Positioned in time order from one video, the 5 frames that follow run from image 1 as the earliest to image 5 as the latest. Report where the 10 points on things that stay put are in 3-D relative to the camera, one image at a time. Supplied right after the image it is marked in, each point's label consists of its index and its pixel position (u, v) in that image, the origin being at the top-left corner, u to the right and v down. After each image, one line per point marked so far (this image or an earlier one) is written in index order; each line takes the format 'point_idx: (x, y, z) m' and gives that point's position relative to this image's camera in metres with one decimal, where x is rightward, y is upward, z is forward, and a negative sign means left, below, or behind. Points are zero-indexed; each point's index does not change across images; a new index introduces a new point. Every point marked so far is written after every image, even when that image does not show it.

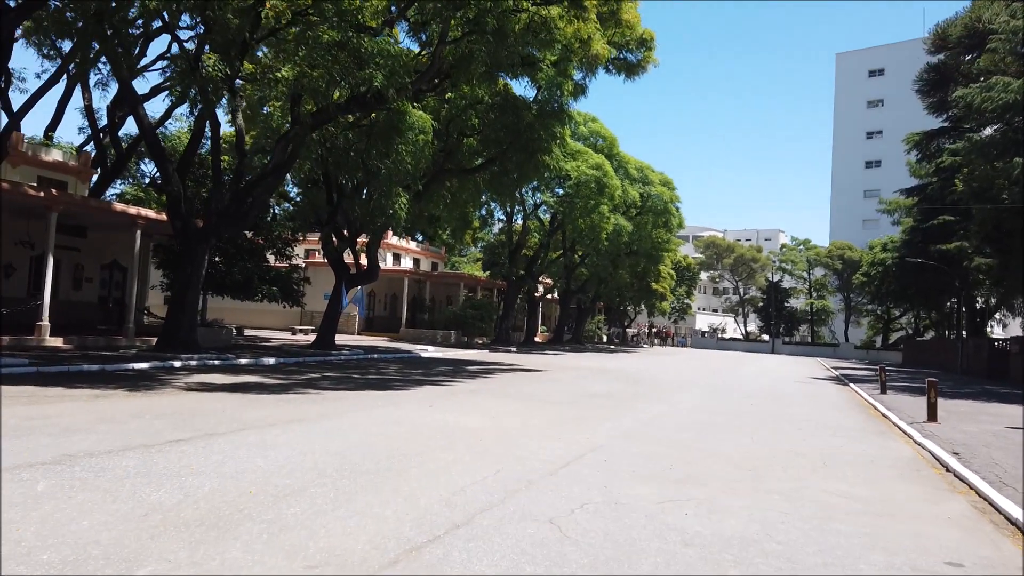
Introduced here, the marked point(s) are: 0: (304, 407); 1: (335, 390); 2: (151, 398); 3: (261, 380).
0: (-3.0, -1.7, +11.0) m
1: (-3.3, -1.9, +14.1) m
2: (-5.5, -1.7, +11.5) m
3: (-5.2, -1.9, +15.7) m
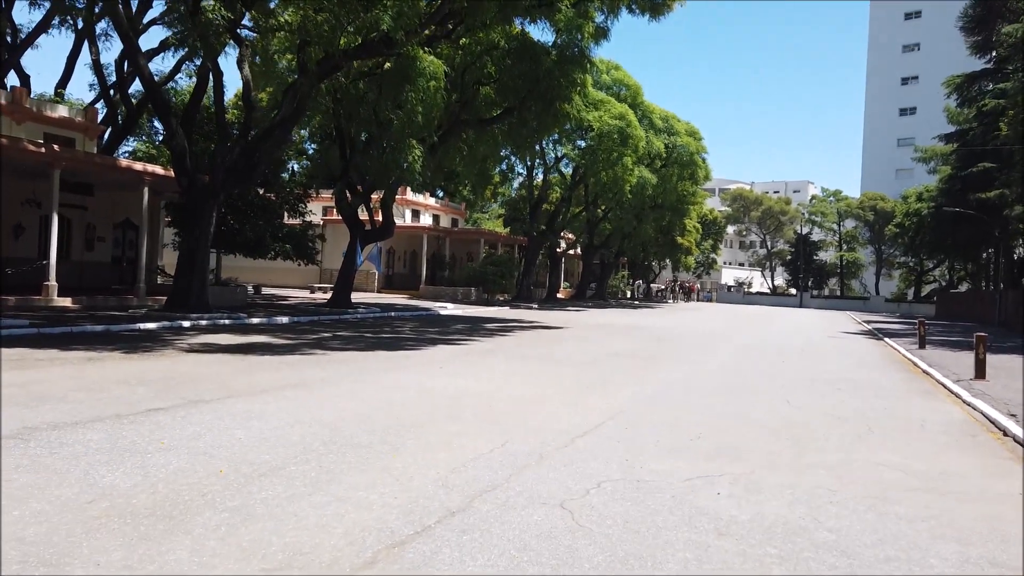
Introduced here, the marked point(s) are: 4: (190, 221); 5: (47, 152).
0: (-2.8, -1.1, +10.4) m
1: (-3.0, -1.1, +13.5) m
2: (-5.2, -1.0, +11.0) m
3: (-4.8, -1.0, +15.1) m
4: (-8.4, +1.7, +19.8) m
5: (-11.2, +3.3, +18.4) m
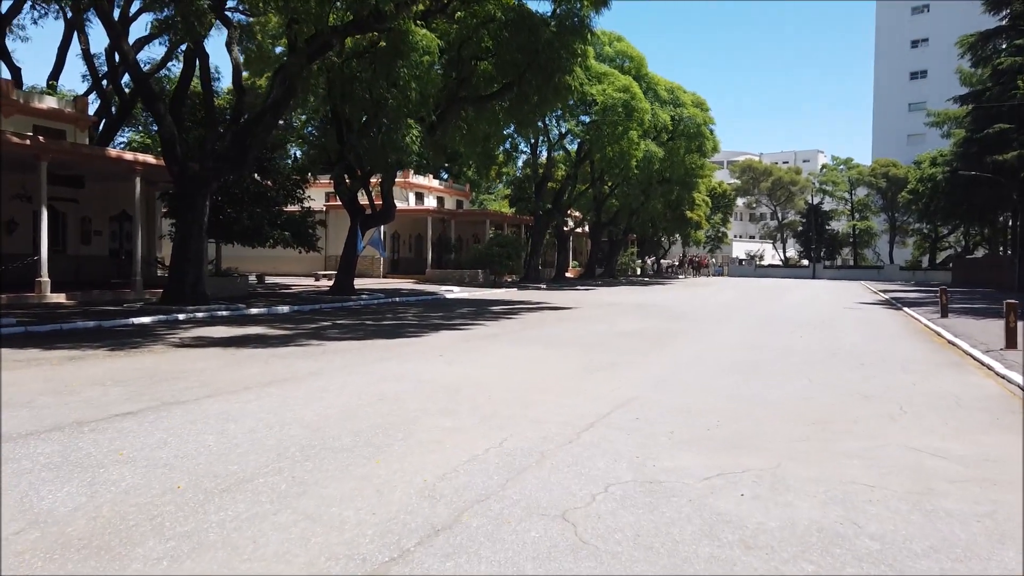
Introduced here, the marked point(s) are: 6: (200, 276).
0: (-2.8, -1.0, +9.8) m
1: (-2.9, -0.9, +12.9) m
2: (-5.2, -1.0, +10.4) m
3: (-4.7, -0.8, +14.6) m
4: (-8.3, +2.0, +19.2) m
5: (-11.2, +3.4, +17.9) m
6: (-8.0, +0.3, +19.6) m
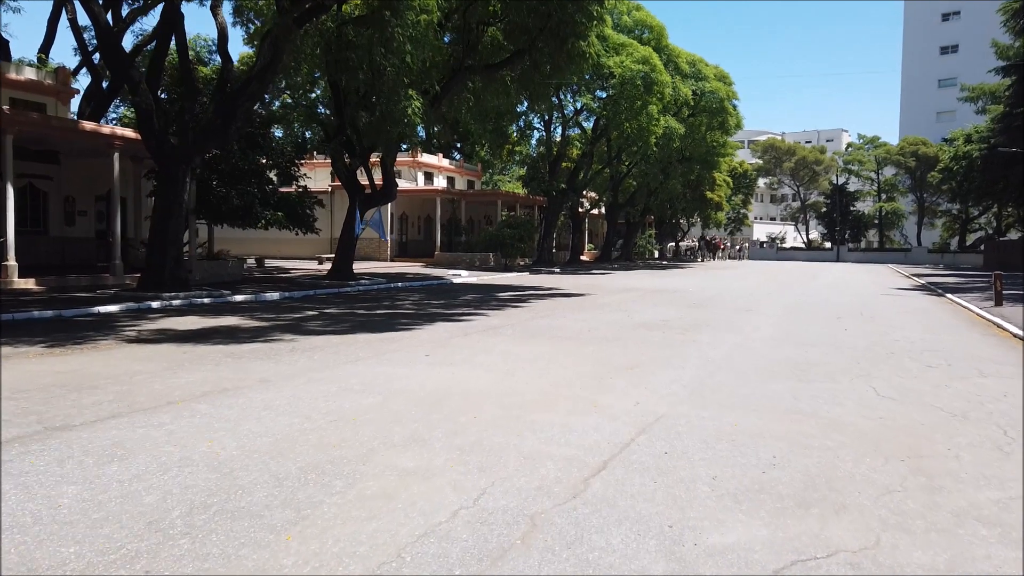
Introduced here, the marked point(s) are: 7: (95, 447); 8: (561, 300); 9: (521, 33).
0: (-2.8, -0.8, +8.2) m
1: (-2.8, -0.7, +11.3) m
2: (-5.2, -0.8, +8.9) m
3: (-4.6, -0.6, +13.0) m
4: (-8.1, +2.3, +17.7) m
5: (-11.1, +3.7, +16.3) m
6: (-7.8, +0.7, +18.1) m
7: (-2.6, -1.0, +4.8) m
8: (+1.2, -0.3, +18.2) m
9: (+0.2, +6.5, +19.2) m
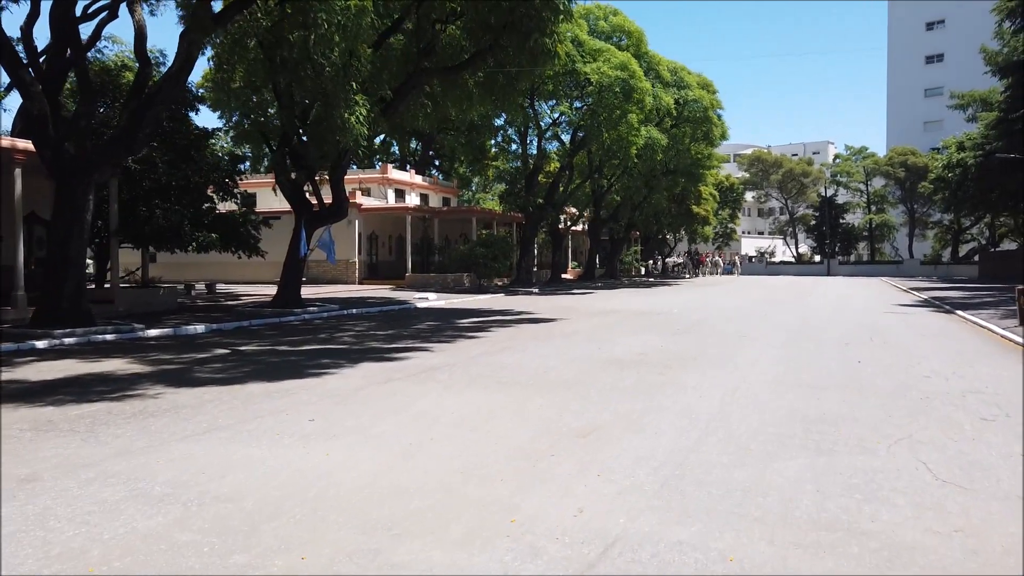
0: (-3.5, -1.2, +5.9) m
1: (-3.6, -1.1, +9.0) m
2: (-5.9, -1.2, +6.5) m
3: (-5.4, -1.1, +10.6) m
4: (-9.0, +1.6, +15.3) m
5: (-12.0, +3.0, +14.0) m
6: (-8.7, 0.0, +15.7) m
7: (-3.3, -1.3, +2.5) m
8: (+0.3, -0.8, +15.9) m
9: (-0.8, +5.9, +17.1) m
